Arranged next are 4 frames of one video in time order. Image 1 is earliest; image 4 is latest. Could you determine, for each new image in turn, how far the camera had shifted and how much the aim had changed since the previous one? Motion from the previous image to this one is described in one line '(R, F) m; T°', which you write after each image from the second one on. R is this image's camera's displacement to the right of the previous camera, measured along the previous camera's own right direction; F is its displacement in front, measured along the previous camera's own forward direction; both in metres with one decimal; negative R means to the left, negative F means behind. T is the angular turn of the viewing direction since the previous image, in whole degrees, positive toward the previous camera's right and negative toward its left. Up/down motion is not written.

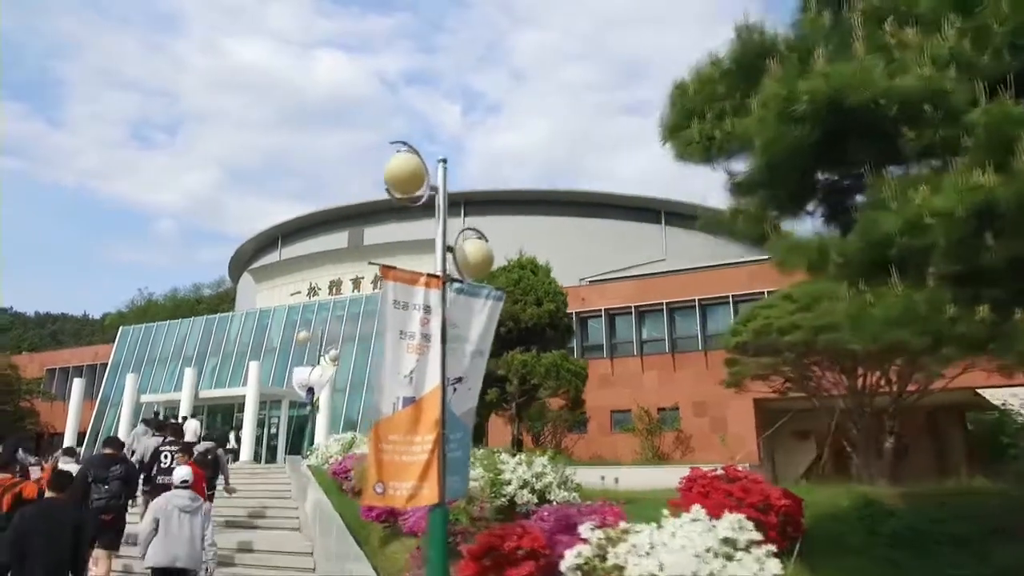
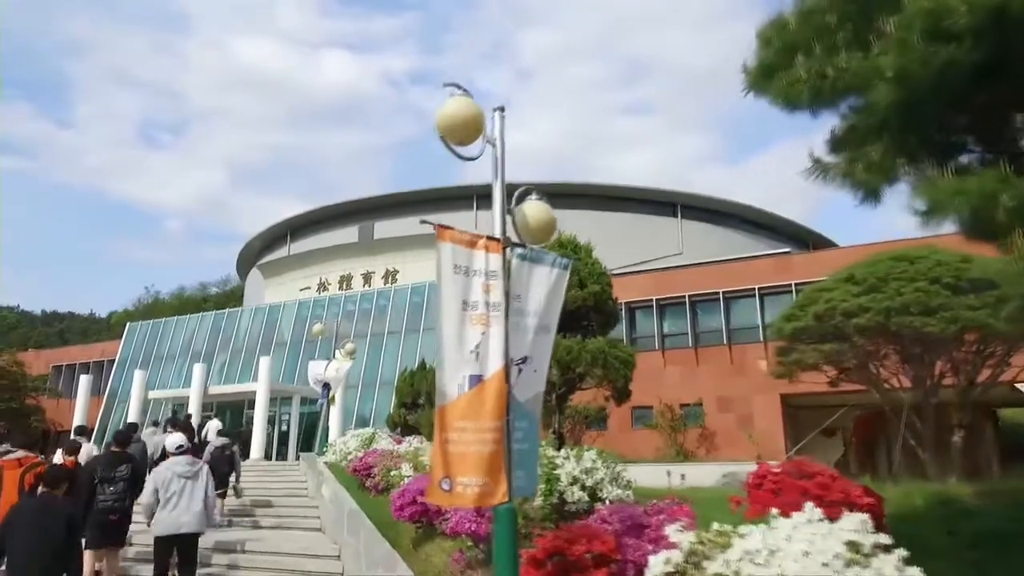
(-0.5, +0.9) m; 0°
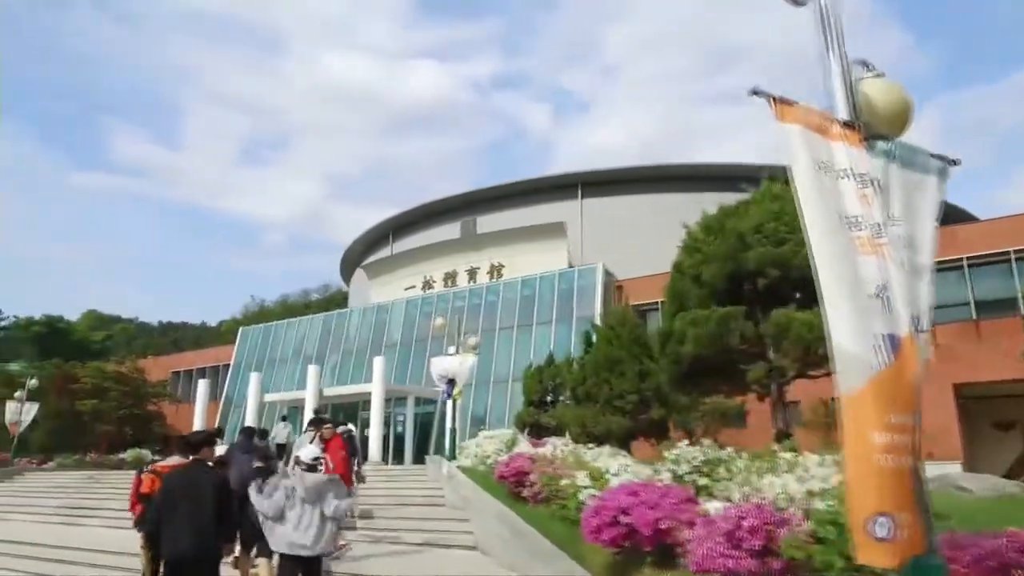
(-1.3, +1.9) m; -7°
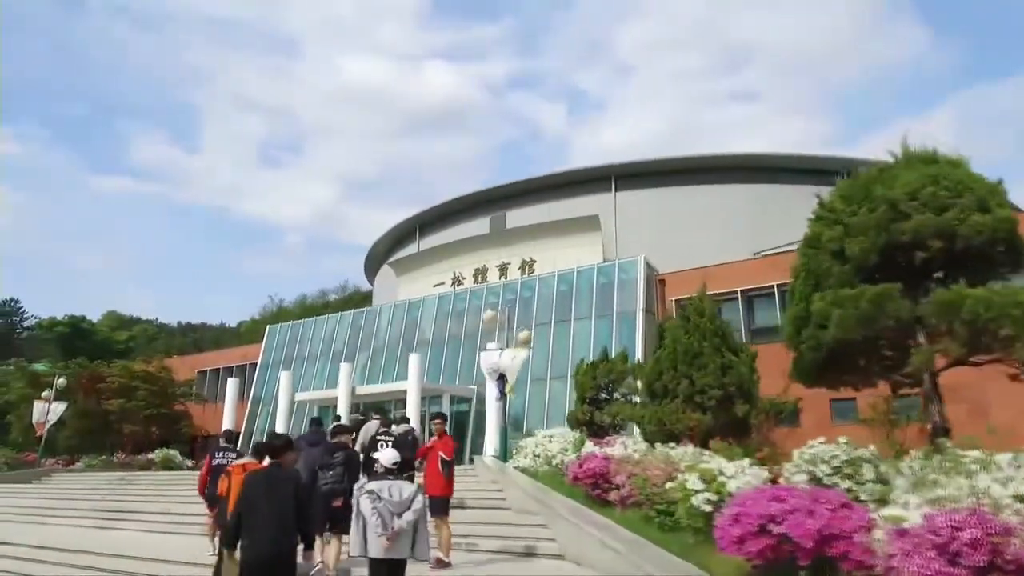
(-1.0, +1.0) m; -1°
